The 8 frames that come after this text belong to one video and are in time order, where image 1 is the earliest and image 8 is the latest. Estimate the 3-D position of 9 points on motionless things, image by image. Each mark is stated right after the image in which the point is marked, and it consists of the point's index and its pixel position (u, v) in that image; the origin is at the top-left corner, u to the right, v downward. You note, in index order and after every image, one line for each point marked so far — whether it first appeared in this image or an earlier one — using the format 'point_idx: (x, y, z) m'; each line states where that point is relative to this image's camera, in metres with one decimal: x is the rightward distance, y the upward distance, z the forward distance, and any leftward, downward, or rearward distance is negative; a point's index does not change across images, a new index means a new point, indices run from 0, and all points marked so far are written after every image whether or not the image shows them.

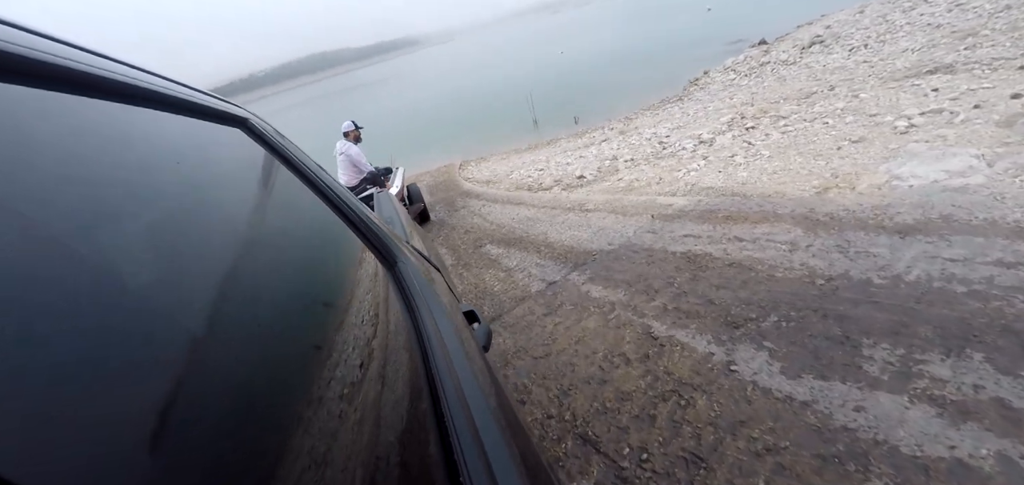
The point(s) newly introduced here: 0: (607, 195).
0: (+1.7, +0.7, +6.5) m
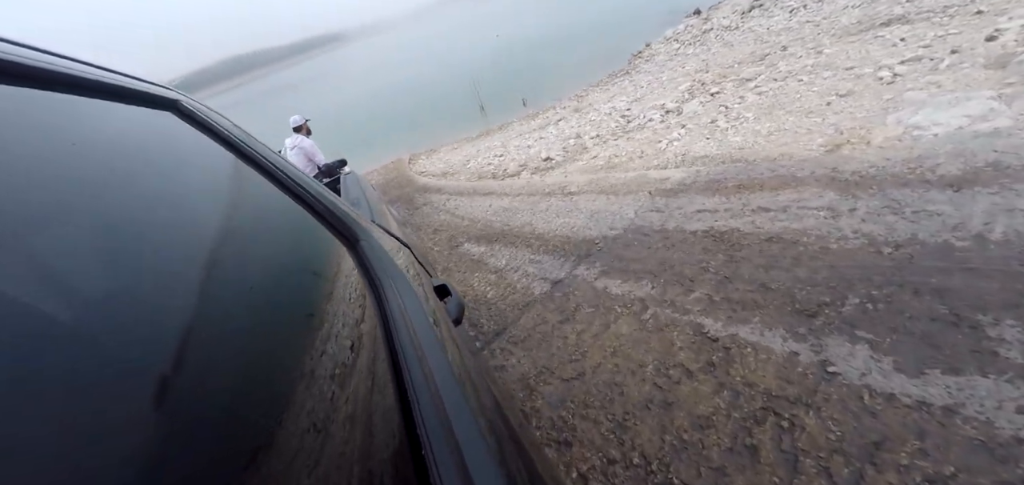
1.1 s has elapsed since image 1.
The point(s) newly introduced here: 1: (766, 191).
0: (+1.2, +1.0, +6.0) m
1: (+2.2, +0.4, +3.4) m
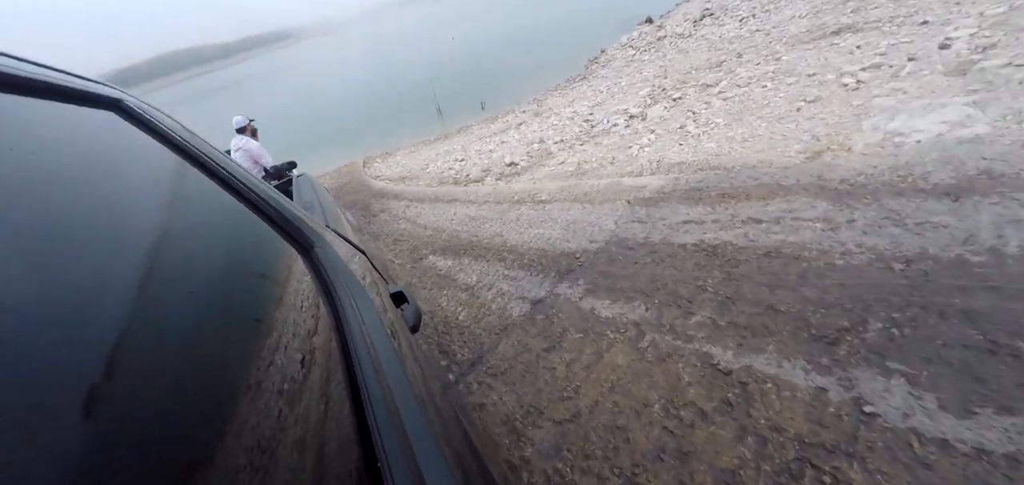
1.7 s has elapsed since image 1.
0: (+0.7, +0.9, +5.7) m
1: (+2.0, +0.3, +3.2) m
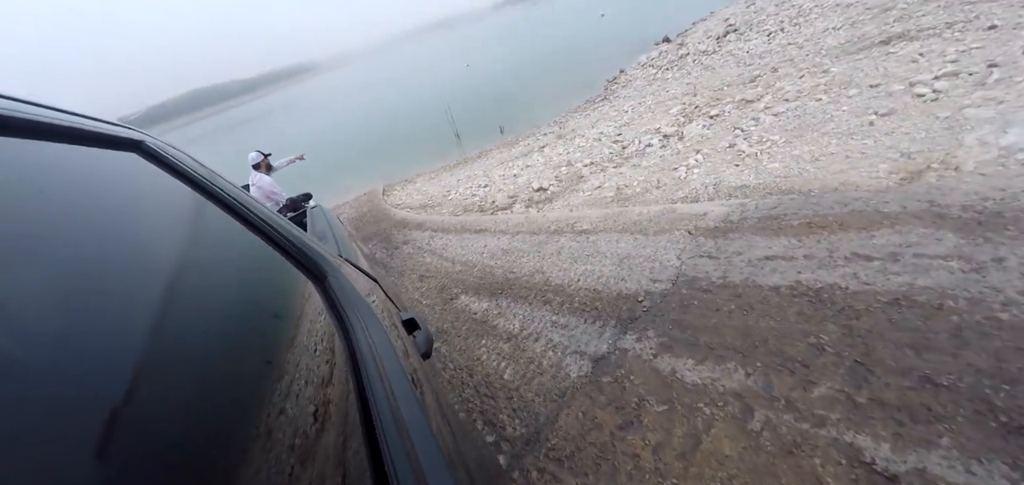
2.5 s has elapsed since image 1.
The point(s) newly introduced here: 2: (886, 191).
0: (+1.1, +0.5, +5.3) m
1: (+2.3, +0.1, +2.7) m
2: (+2.8, +0.4, +3.0) m
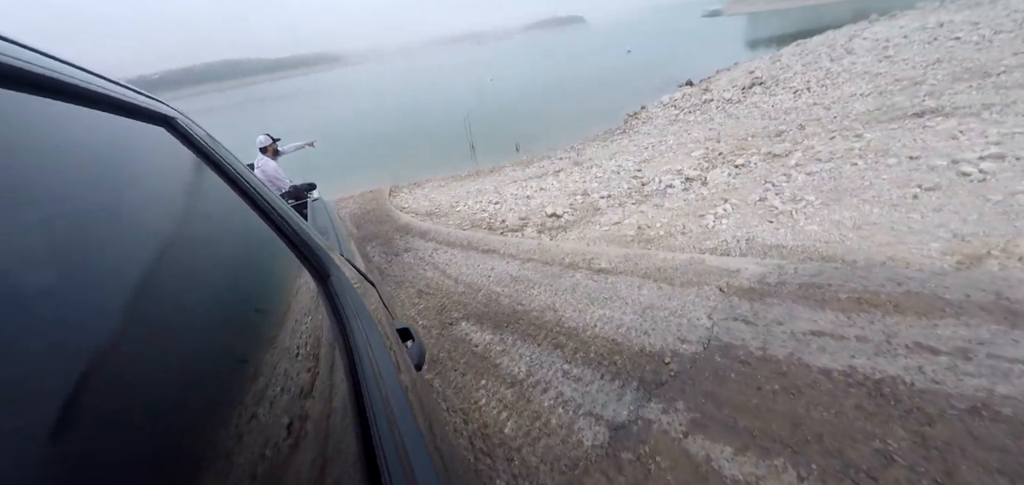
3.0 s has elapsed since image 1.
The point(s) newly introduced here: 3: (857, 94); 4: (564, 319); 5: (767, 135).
0: (+1.3, -0.1, +5.0) m
1: (+2.5, -0.5, +2.5) m
2: (+3.0, -0.2, +2.8) m
3: (+7.2, +3.1, +8.2) m
4: (+0.4, -0.7, +3.7) m
5: (+5.0, +2.1, +7.8) m
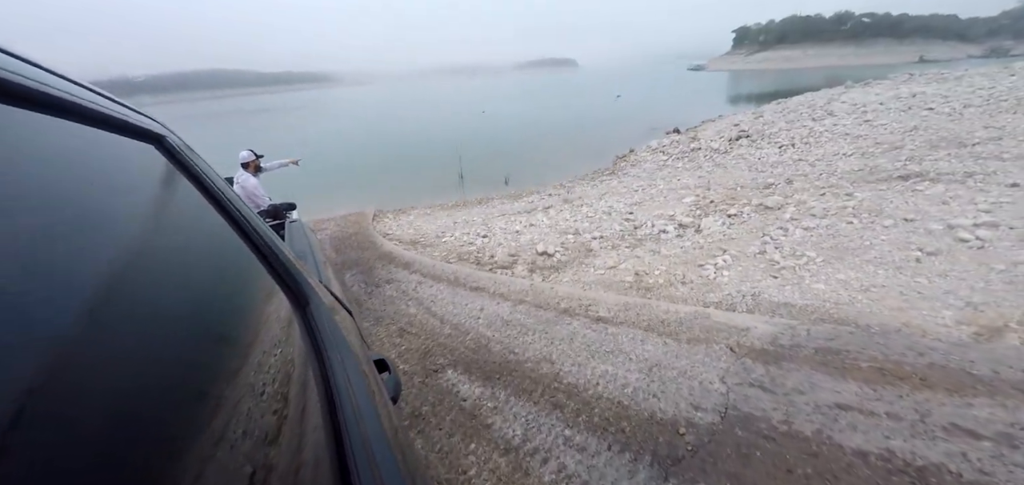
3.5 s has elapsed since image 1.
0: (+1.2, -0.7, +4.9) m
1: (+2.6, -0.9, +2.4) m
2: (+3.1, -0.7, +2.7) m
3: (+7.1, +1.9, +8.5) m
4: (+0.4, -1.1, +3.5) m
5: (+4.9, +1.1, +8.0) m
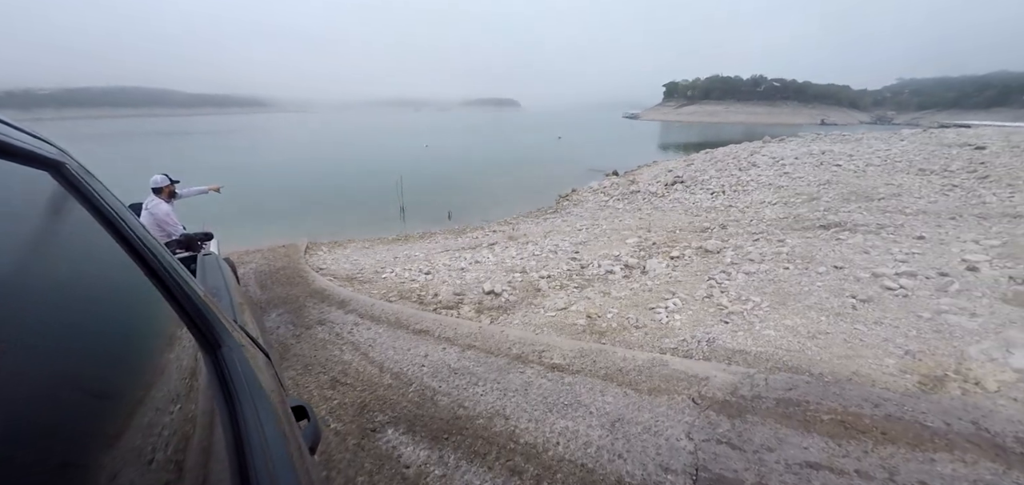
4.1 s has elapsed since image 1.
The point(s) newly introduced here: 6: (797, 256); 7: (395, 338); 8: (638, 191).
0: (+0.7, -1.2, +4.7) m
1: (+2.3, -1.2, +2.4) m
2: (+2.8, -1.1, +2.8) m
3: (+6.0, +0.9, +9.3) m
4: (+0.1, -1.5, +3.2) m
5: (+3.9, +0.2, +8.4) m
6: (+4.1, -0.2, +5.7) m
7: (-1.3, -1.3, +4.9) m
8: (+4.3, +1.6, +13.3) m
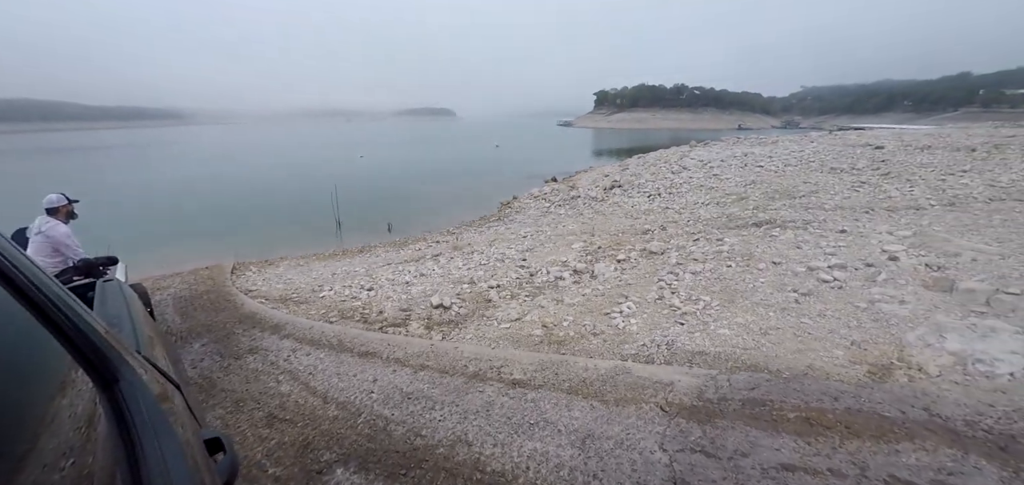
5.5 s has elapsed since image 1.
0: (+0.2, -1.3, +4.5) m
1: (+2.1, -1.2, +2.4) m
2: (+2.6, -1.0, +2.9) m
3: (+4.8, +1.0, +9.8) m
4: (-0.2, -1.6, +2.9) m
5: (+2.9, +0.2, +8.6) m
6: (+3.4, -0.2, +6.0) m
7: (-1.8, -1.5, +4.4) m
8: (+2.5, +1.5, +13.5) m
